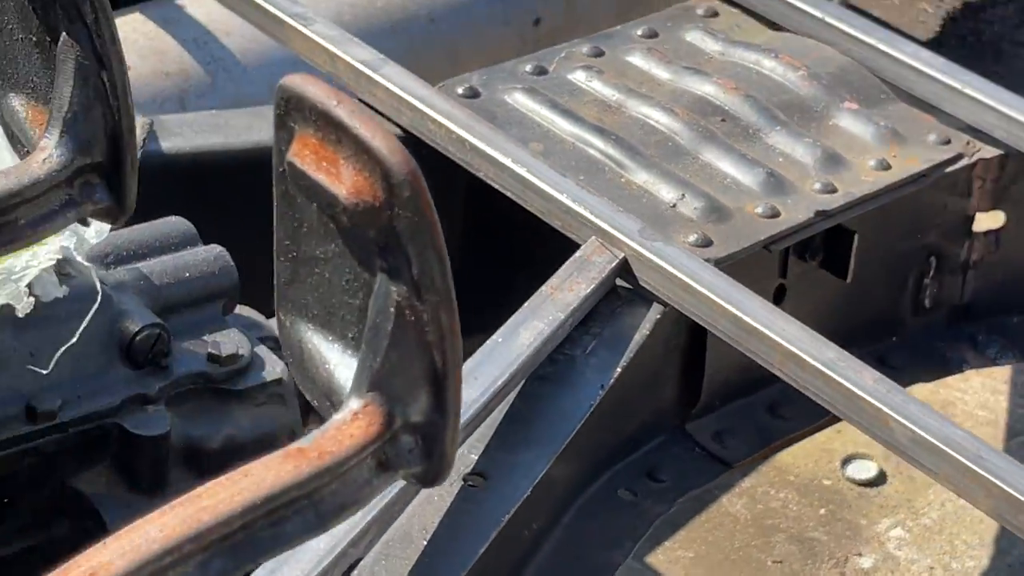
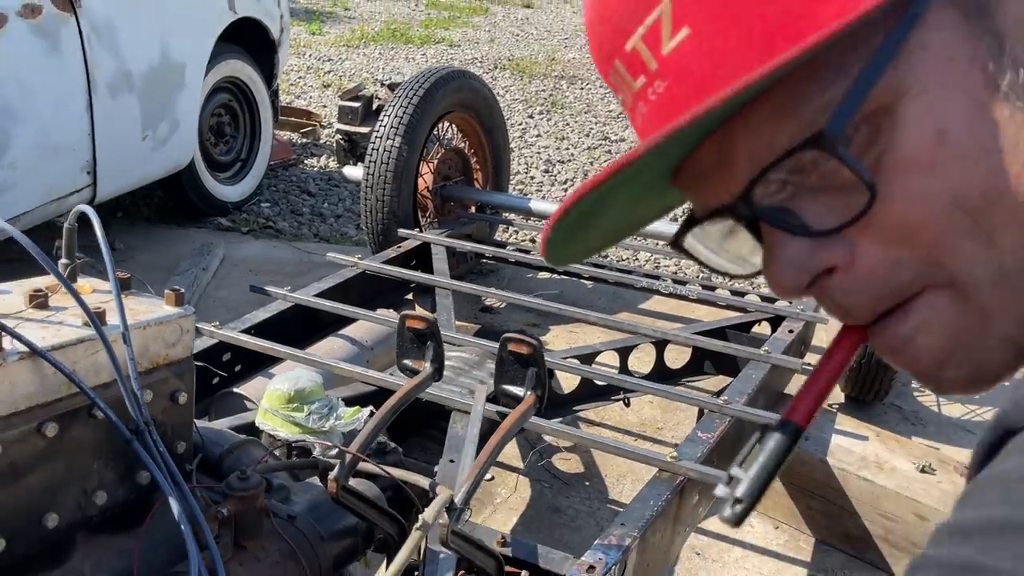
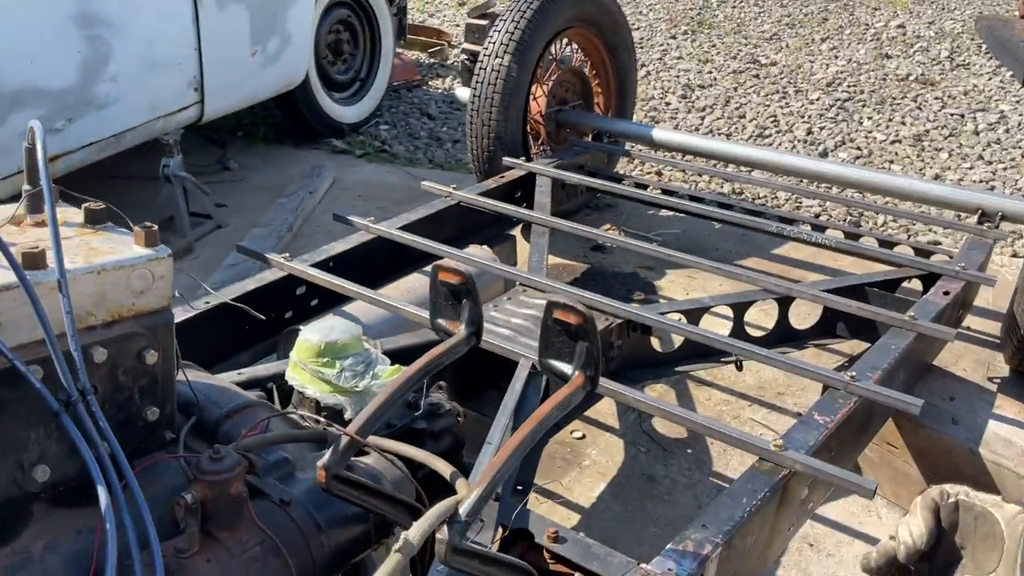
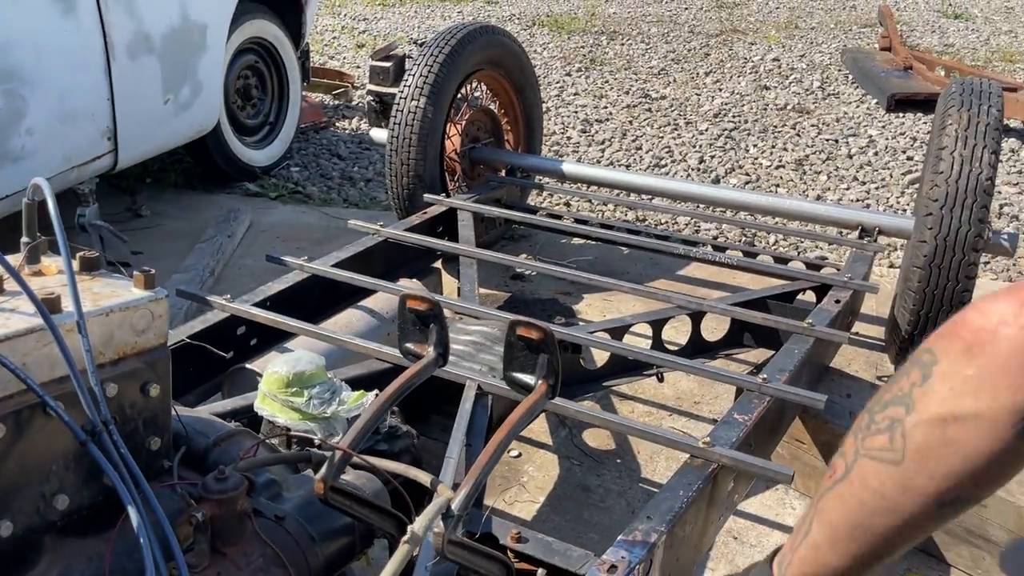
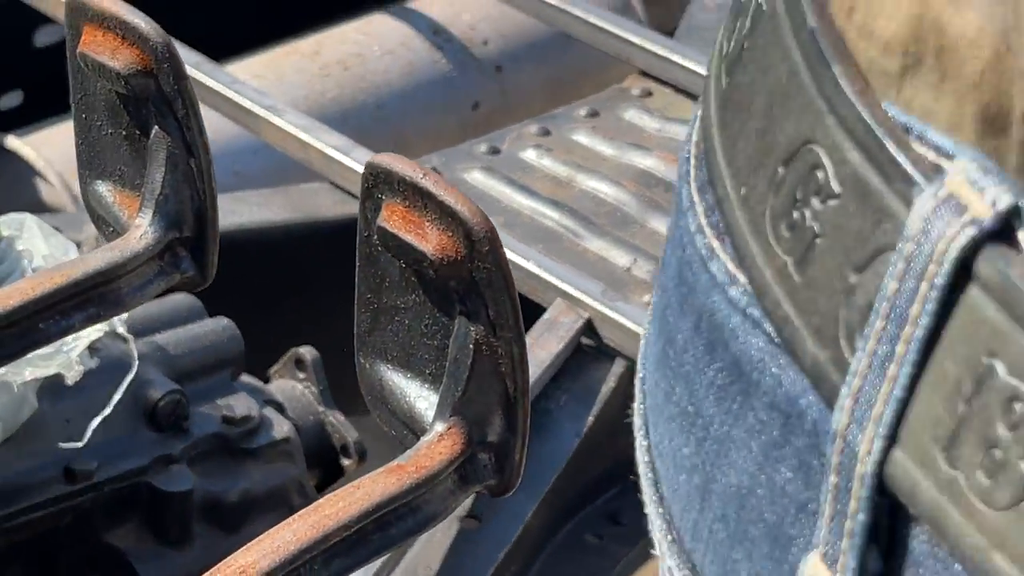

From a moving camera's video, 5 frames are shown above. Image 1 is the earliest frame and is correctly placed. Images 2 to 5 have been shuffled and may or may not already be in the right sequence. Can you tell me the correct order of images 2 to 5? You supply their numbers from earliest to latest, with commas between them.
5, 3, 4, 2
